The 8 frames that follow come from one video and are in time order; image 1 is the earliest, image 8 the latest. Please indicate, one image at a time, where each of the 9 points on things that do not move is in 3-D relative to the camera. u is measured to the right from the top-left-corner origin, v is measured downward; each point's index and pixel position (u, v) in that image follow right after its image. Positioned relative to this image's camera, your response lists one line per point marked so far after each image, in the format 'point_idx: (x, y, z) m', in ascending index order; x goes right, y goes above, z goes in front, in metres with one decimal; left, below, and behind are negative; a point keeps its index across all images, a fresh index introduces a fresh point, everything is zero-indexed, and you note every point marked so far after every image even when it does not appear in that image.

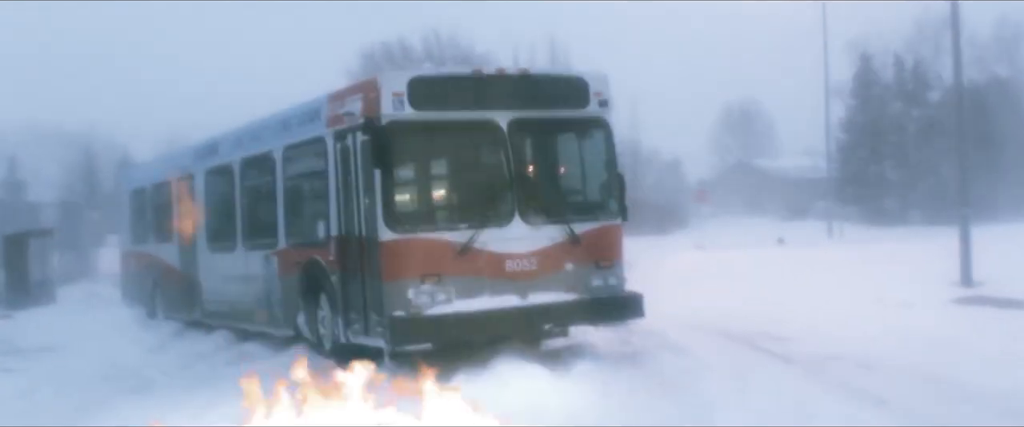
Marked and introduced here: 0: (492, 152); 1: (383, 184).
0: (-0.2, +0.5, +11.5) m
1: (-1.1, +0.3, +11.1) m
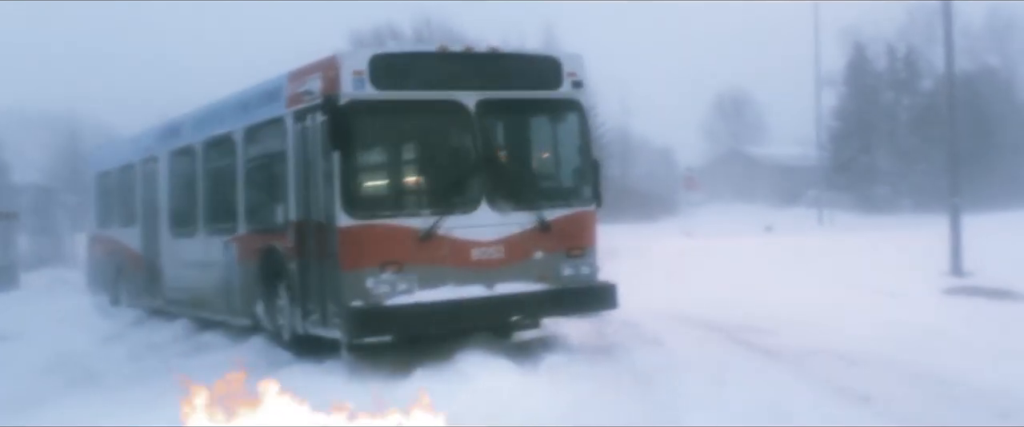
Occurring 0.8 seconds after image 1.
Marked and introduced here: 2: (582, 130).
0: (-0.4, +0.7, +10.9) m
1: (-1.4, +0.4, +10.5) m
2: (+0.7, +0.7, +11.5) m
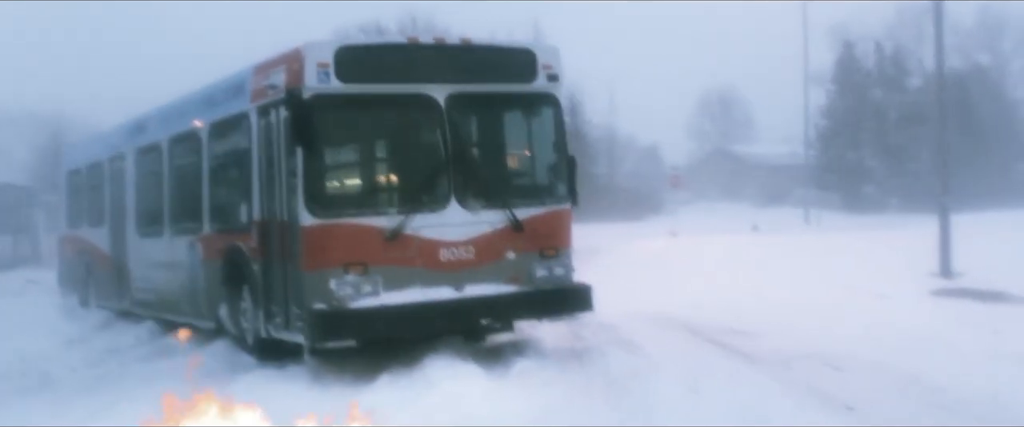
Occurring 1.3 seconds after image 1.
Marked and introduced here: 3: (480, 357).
0: (-0.7, +0.7, +10.5) m
1: (-1.6, +0.4, +10.1) m
2: (+0.4, +0.8, +11.1) m
3: (-0.3, -1.2, +11.1) m
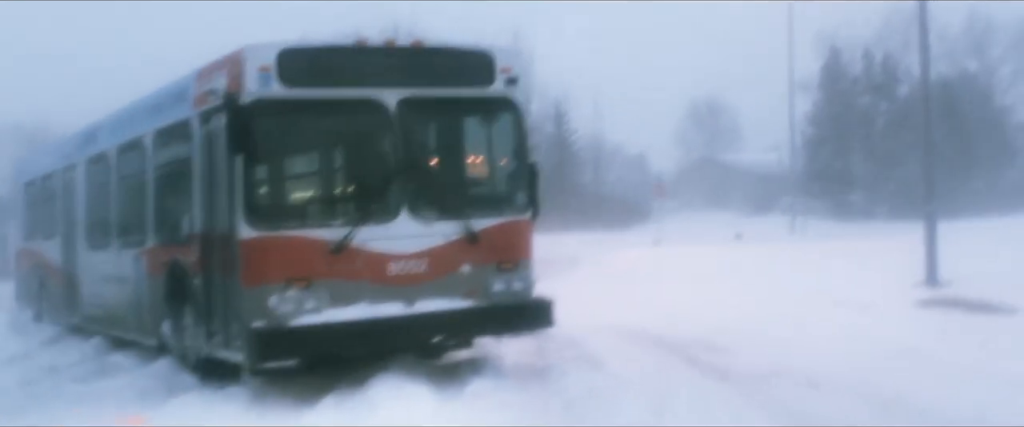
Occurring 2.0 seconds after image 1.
0: (-1.0, +0.6, +9.9) m
1: (-2.0, +0.3, +9.5) m
2: (0.0, +0.7, +10.5) m
3: (-0.6, -1.3, +10.5) m
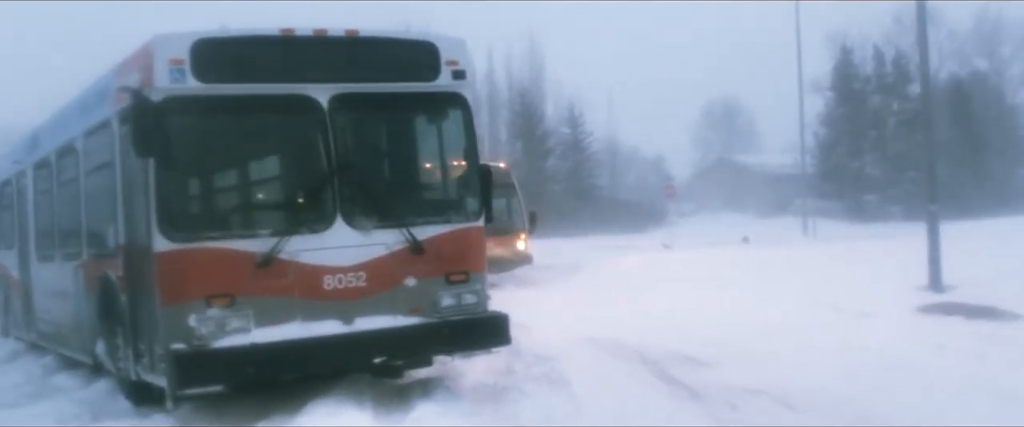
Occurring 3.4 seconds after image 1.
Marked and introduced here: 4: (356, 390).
0: (-1.4, +0.5, +9.0) m
1: (-2.4, +0.2, +8.6) m
2: (-0.3, +0.6, +9.6) m
3: (-1.0, -1.4, +9.6) m
4: (-1.2, -1.3, +9.7) m
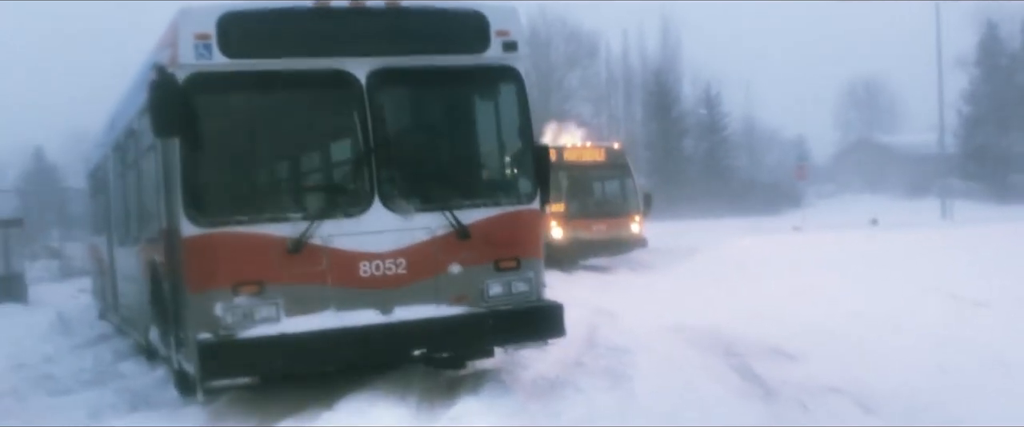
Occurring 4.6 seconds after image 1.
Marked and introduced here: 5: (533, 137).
0: (-1.1, +0.6, +8.5) m
1: (-2.1, +0.3, +8.2) m
2: (+0.1, +0.7, +9.0) m
3: (-0.6, -1.2, +9.1) m
4: (-0.8, -1.2, +9.1) m
5: (+0.2, +0.5, +9.0) m
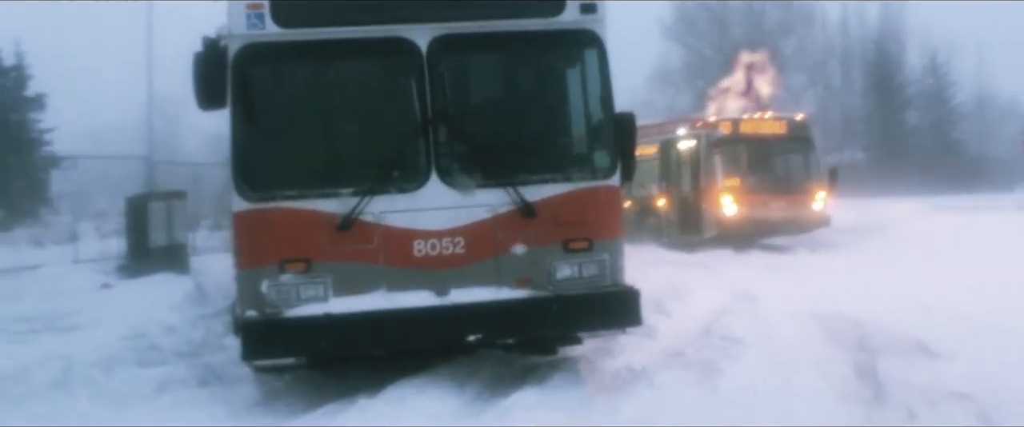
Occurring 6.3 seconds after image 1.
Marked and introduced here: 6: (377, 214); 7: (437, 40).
0: (-0.7, +0.8, +8.0) m
1: (-1.7, +0.5, +7.9) m
2: (+0.5, +0.9, +8.3) m
3: (-0.1, -1.1, +8.5) m
4: (-0.3, -1.0, +8.7) m
5: (+0.6, +0.7, +8.4) m
6: (-0.8, 0.0, +7.9) m
7: (-0.5, +1.1, +8.1) m
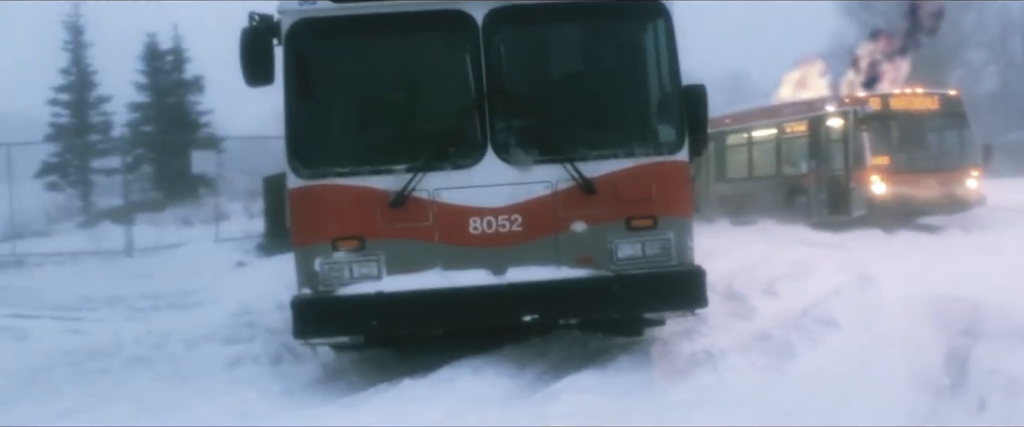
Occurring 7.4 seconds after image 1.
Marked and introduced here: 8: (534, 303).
0: (-0.3, +0.9, +7.8) m
1: (-1.3, +0.6, +7.9) m
2: (+0.9, +1.0, +7.9) m
3: (+0.3, -0.9, +8.3) m
4: (+0.2, -0.9, +8.4) m
5: (+1.0, +0.8, +8.0) m
6: (-0.5, +0.1, +7.8) m
7: (-0.1, +1.2, +7.9) m
8: (+0.1, -0.5, +7.7) m
